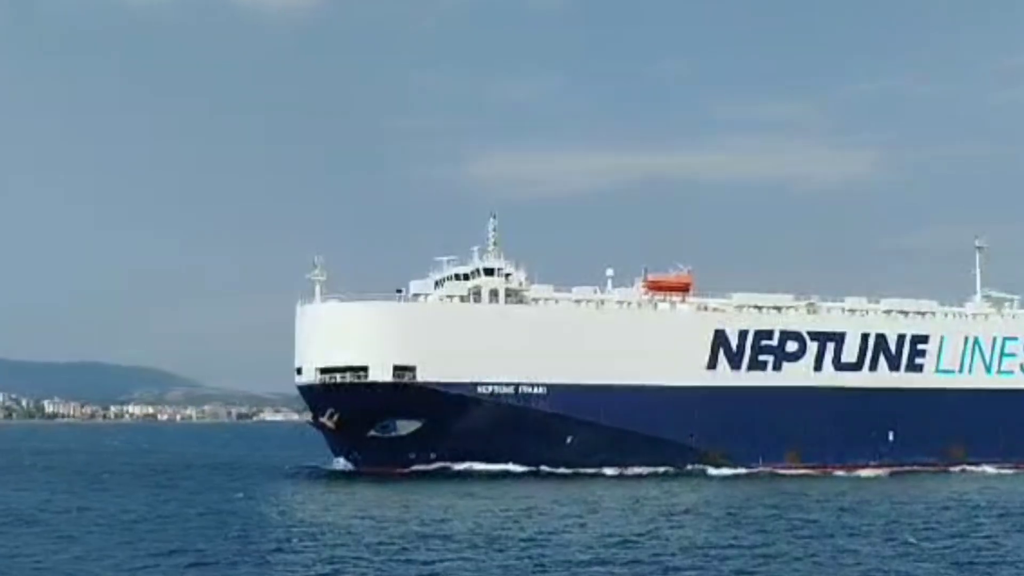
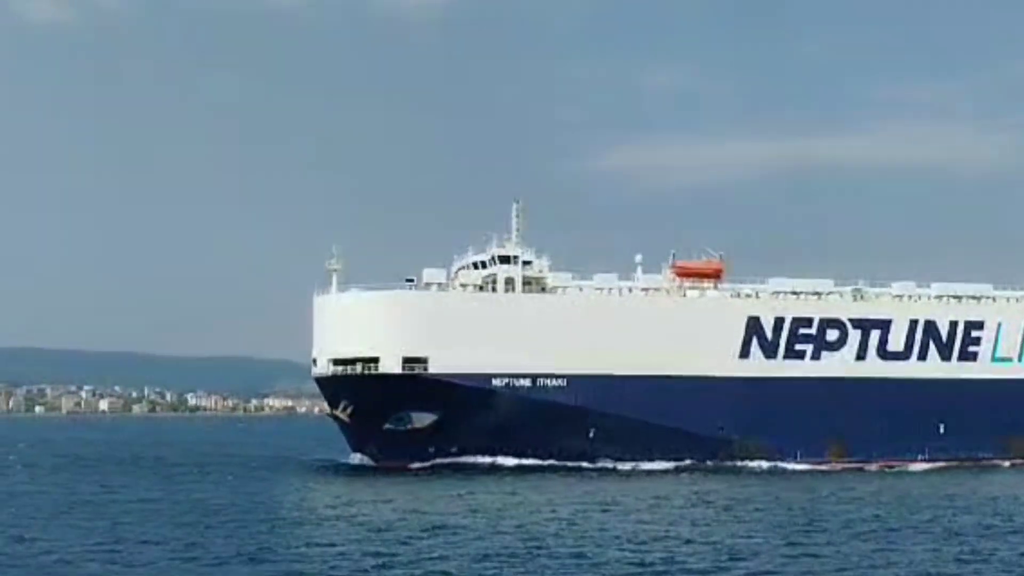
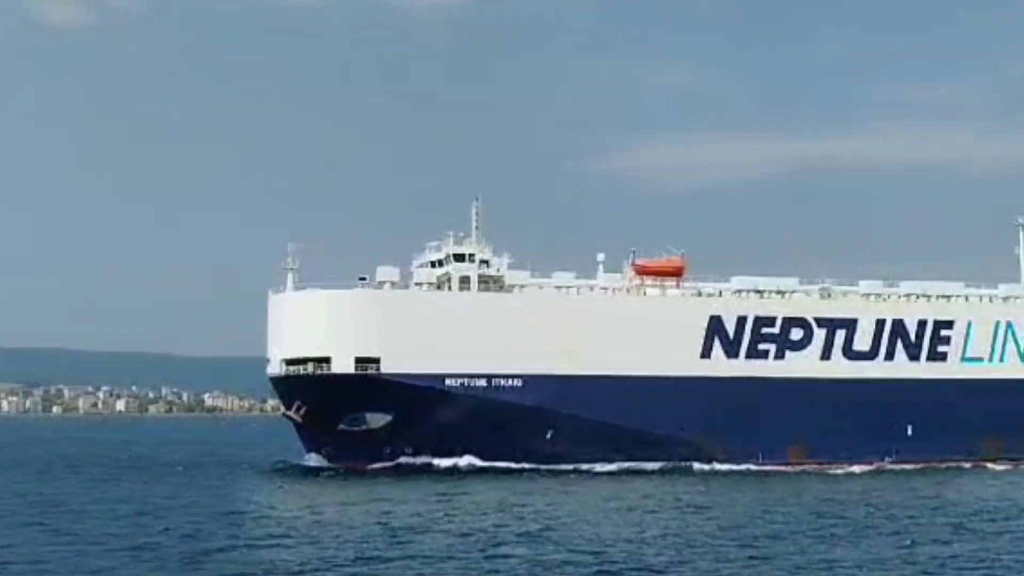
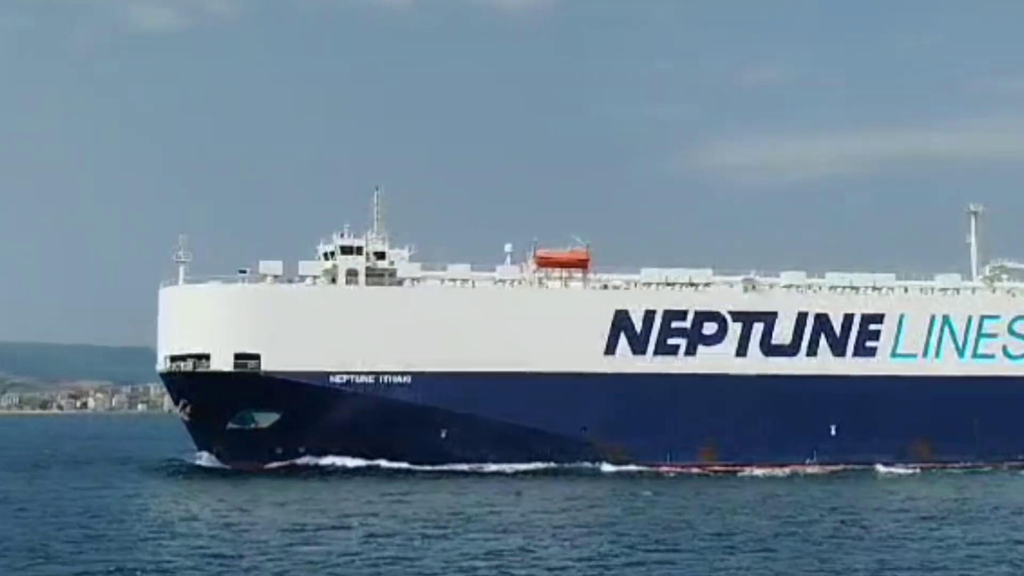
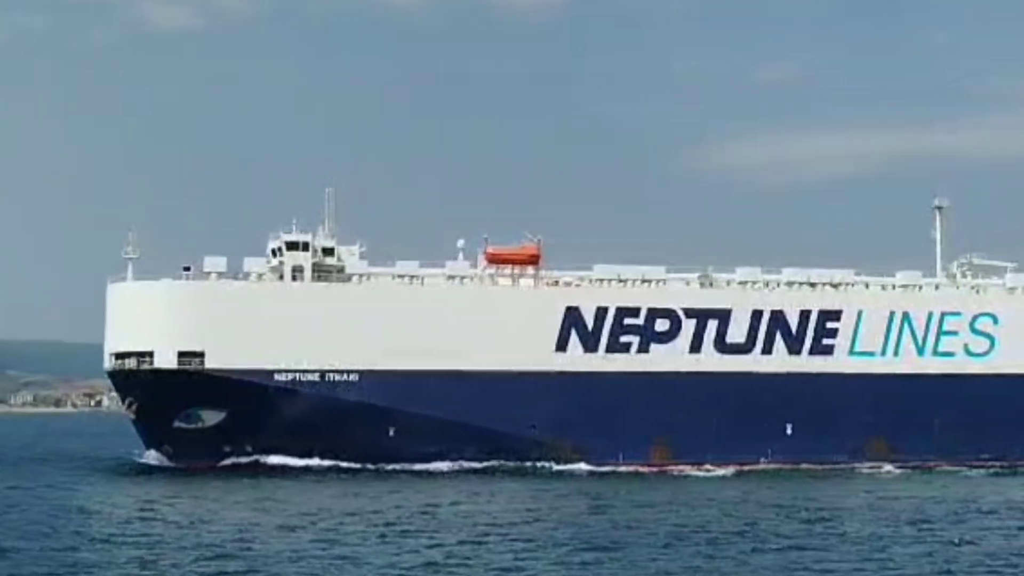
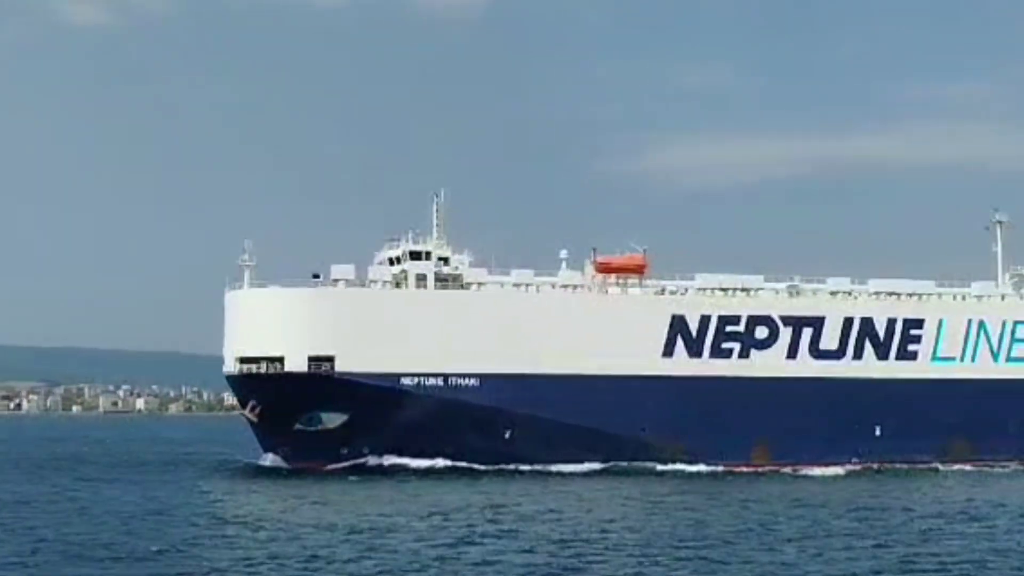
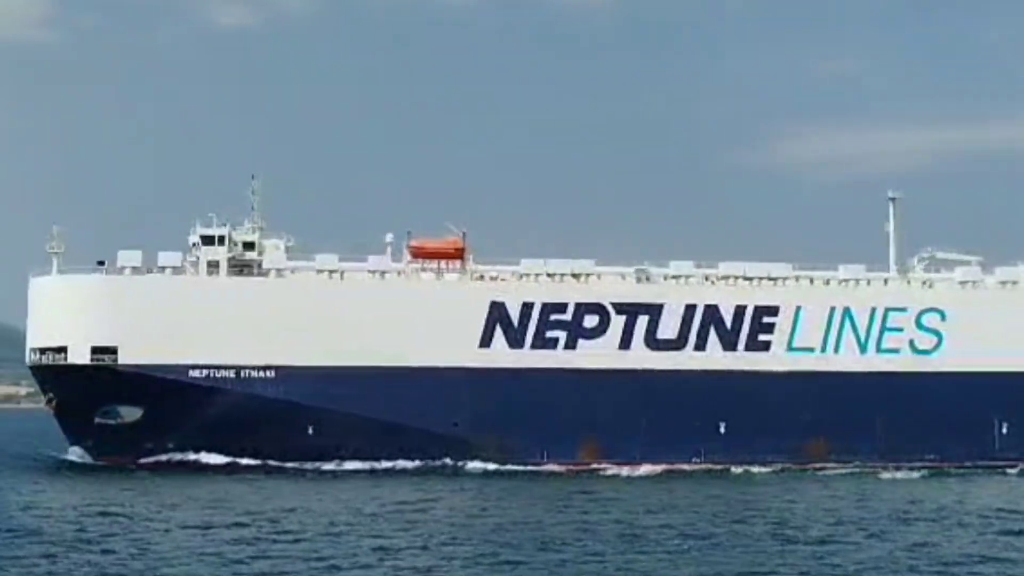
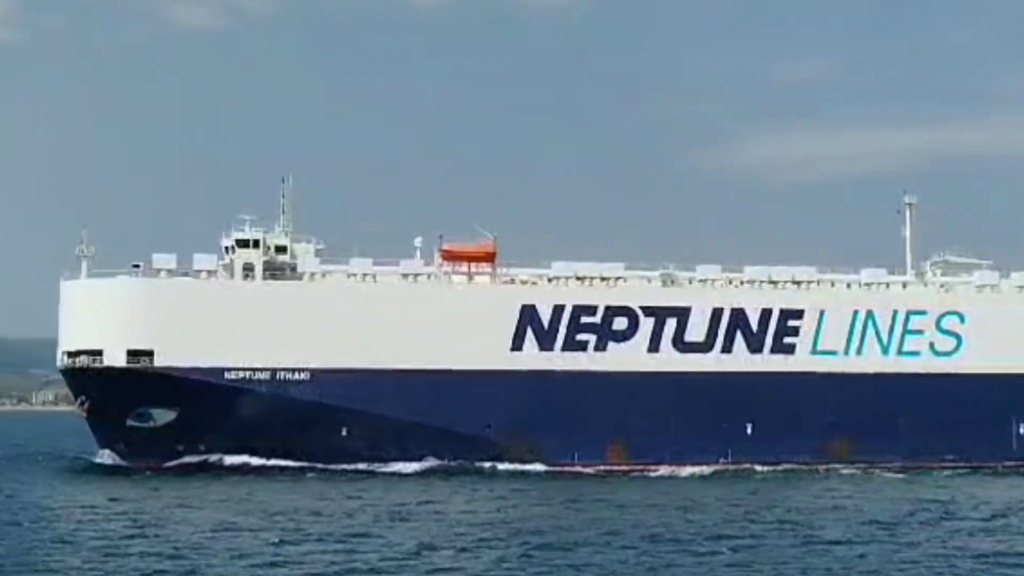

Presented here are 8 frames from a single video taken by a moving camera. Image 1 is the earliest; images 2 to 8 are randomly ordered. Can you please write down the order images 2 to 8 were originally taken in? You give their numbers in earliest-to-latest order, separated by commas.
2, 3, 6, 4, 5, 8, 7
